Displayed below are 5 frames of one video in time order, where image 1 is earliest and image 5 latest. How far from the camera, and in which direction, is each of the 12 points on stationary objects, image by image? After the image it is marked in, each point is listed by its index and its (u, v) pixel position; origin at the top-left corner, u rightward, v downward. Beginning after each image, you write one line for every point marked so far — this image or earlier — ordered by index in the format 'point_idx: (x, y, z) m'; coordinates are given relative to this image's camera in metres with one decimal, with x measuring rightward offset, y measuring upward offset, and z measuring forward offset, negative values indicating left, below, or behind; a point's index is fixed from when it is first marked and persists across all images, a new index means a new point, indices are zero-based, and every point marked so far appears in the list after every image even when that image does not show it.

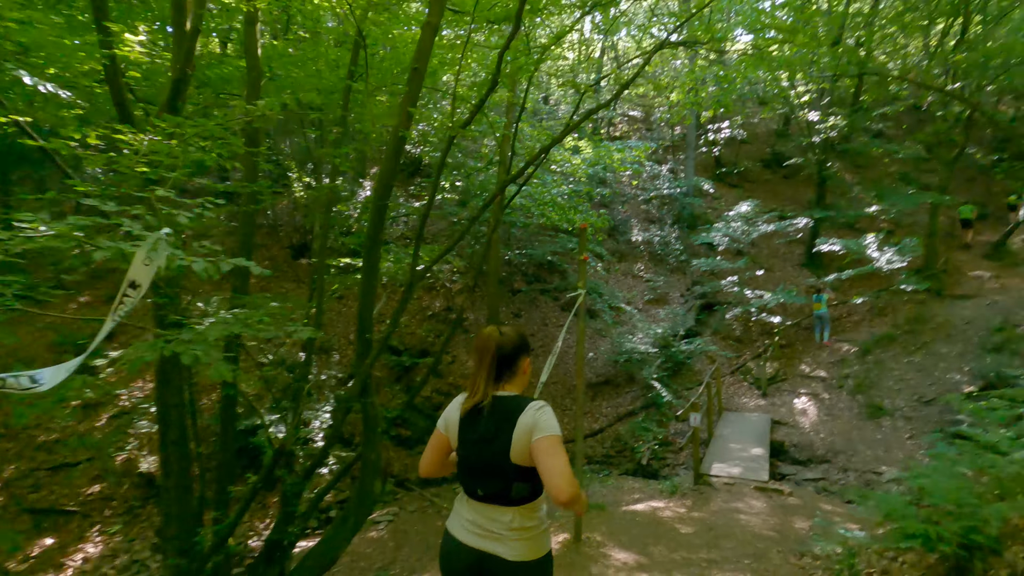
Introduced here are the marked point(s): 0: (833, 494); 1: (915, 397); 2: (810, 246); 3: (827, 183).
0: (+5.6, -3.6, +9.3) m
1: (+8.4, -2.3, +11.2) m
2: (+9.6, +1.3, +17.2) m
3: (+11.7, +3.9, +19.8) m
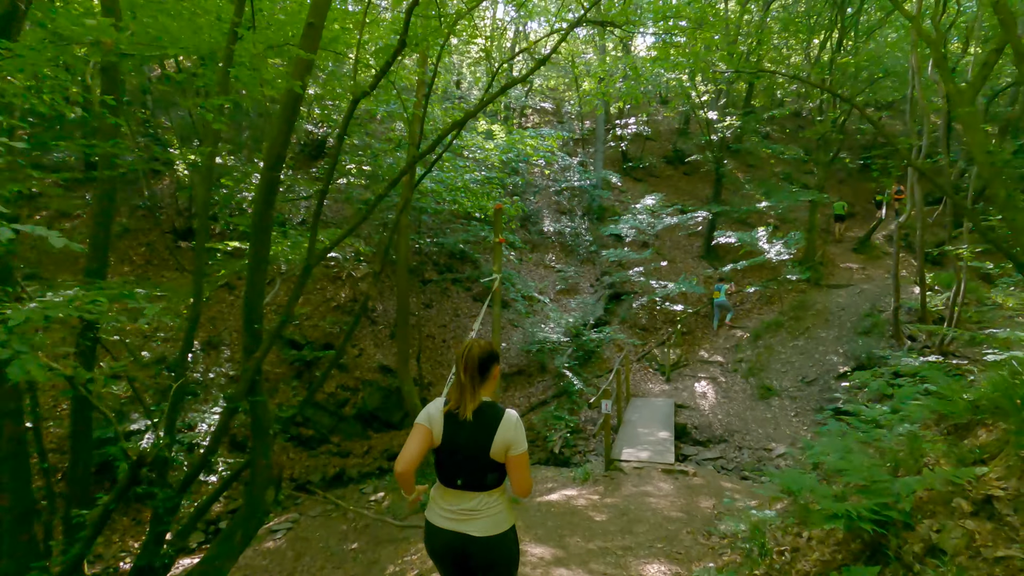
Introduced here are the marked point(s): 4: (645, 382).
0: (+4.0, -3.4, +9.9) m
1: (+6.5, -2.0, +12.1) m
2: (+6.7, +1.7, +18.3) m
3: (+8.3, +4.3, +21.1) m
4: (+3.3, -2.4, +13.6) m
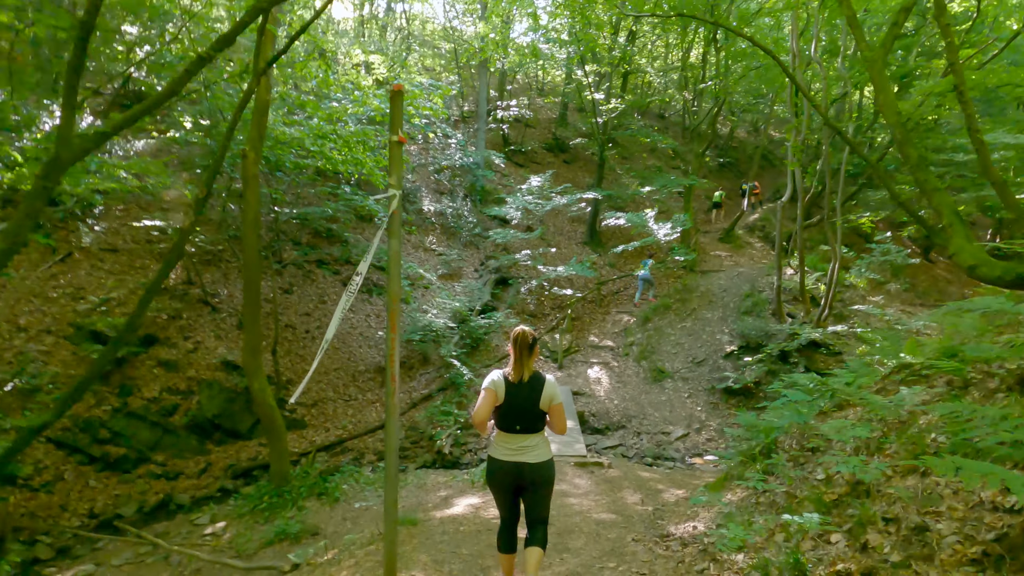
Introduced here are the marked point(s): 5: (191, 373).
0: (+2.1, -2.9, +9.2) m
1: (+4.0, -1.6, +12.0) m
2: (+2.7, +2.1, +18.0) m
3: (+3.6, +4.8, +21.2) m
4: (+0.6, -1.9, +12.6) m
5: (-5.9, -1.6, +9.9) m
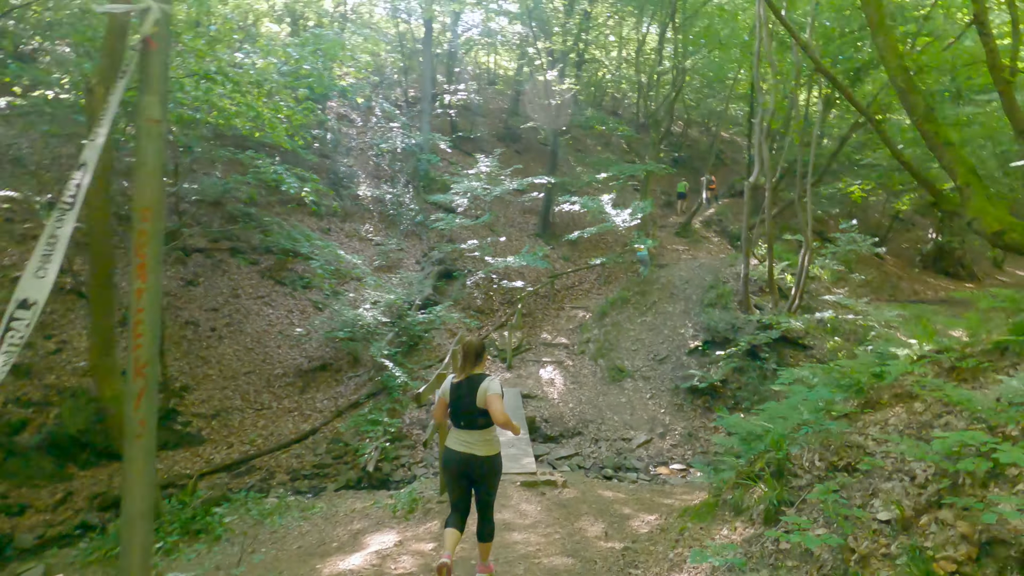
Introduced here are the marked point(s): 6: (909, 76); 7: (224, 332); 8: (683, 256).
0: (+1.2, -2.7, +7.9) m
1: (+2.8, -1.4, +10.9) m
2: (+1.0, +2.3, +16.8) m
3: (+1.6, +4.9, +20.1) m
4: (-0.6, -1.8, +11.3) m
5: (-6.8, -1.4, +8.0) m
6: (+4.0, +2.1, +5.4) m
7: (-5.7, -0.9, +10.6) m
8: (+5.3, +1.0, +16.6) m
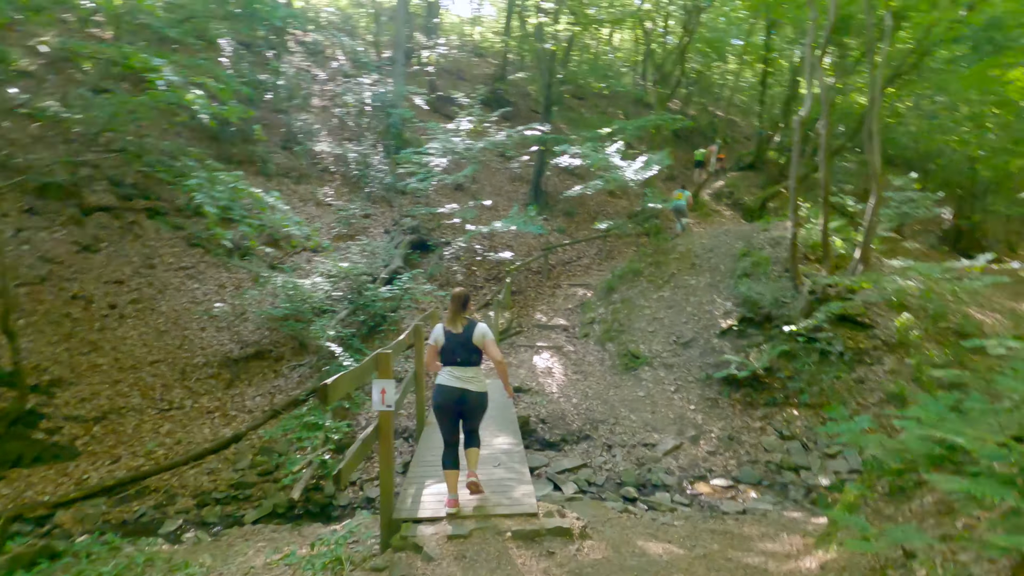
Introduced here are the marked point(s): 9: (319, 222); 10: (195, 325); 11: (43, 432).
0: (+1.0, -2.2, +5.8) m
1: (+2.6, -0.8, +8.8) m
2: (+0.6, +2.9, +14.6) m
3: (+1.2, +5.5, +17.8) m
4: (-0.8, -1.2, +9.0) m
5: (-7.0, -0.9, +5.6) m
6: (+3.9, +2.6, +3.2) m
7: (-5.9, -0.3, +8.2) m
8: (+5.0, +1.6, +14.5) m
9: (-4.0, +1.4, +11.2) m
10: (-5.1, -0.6, +8.6) m
11: (-5.6, -1.7, +6.4) m
